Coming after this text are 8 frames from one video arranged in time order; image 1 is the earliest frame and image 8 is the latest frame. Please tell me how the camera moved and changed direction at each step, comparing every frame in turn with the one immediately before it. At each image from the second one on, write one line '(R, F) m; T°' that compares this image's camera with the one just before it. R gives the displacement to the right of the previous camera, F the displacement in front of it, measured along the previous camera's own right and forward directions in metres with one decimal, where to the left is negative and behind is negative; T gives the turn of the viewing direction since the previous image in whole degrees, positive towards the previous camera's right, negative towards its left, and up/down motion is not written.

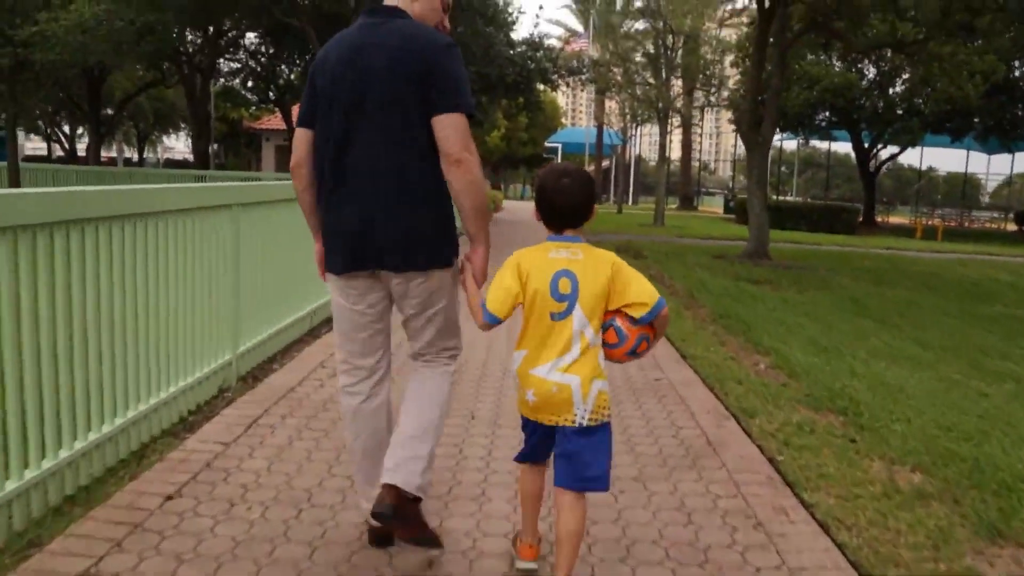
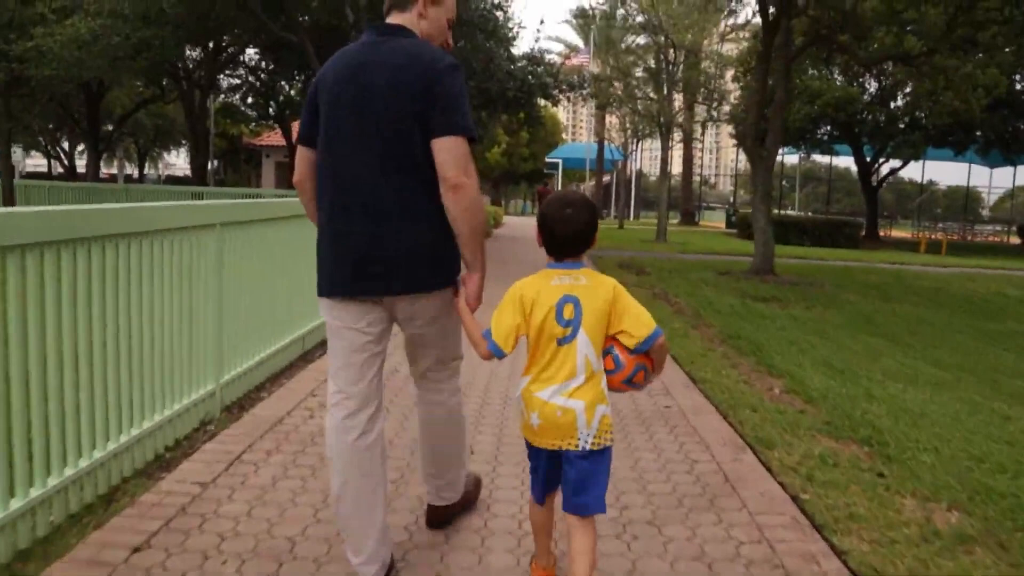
(0.0, +0.3) m; 0°
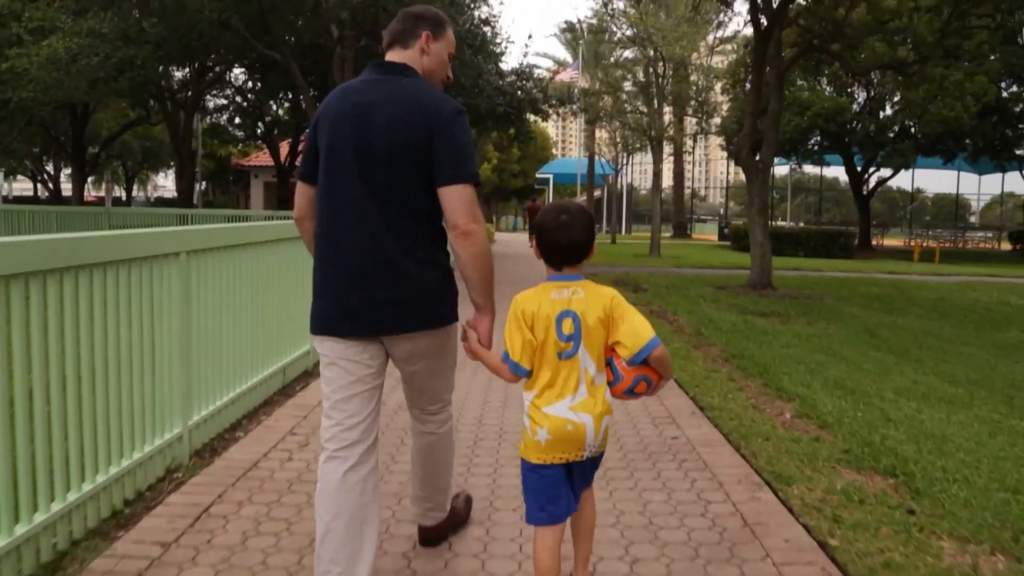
(0.0, +0.4) m; +1°
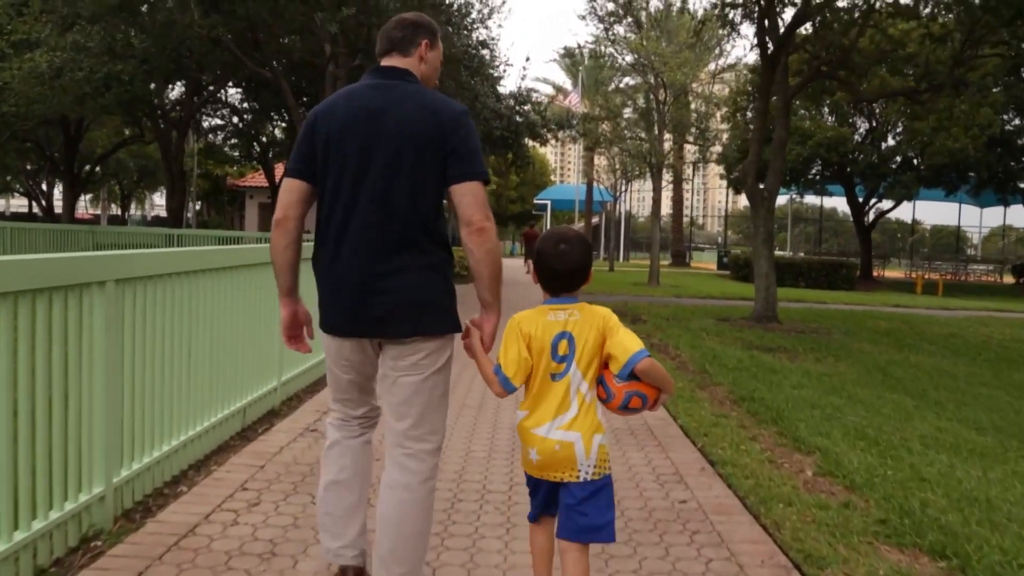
(+0.1, +0.7) m; 0°
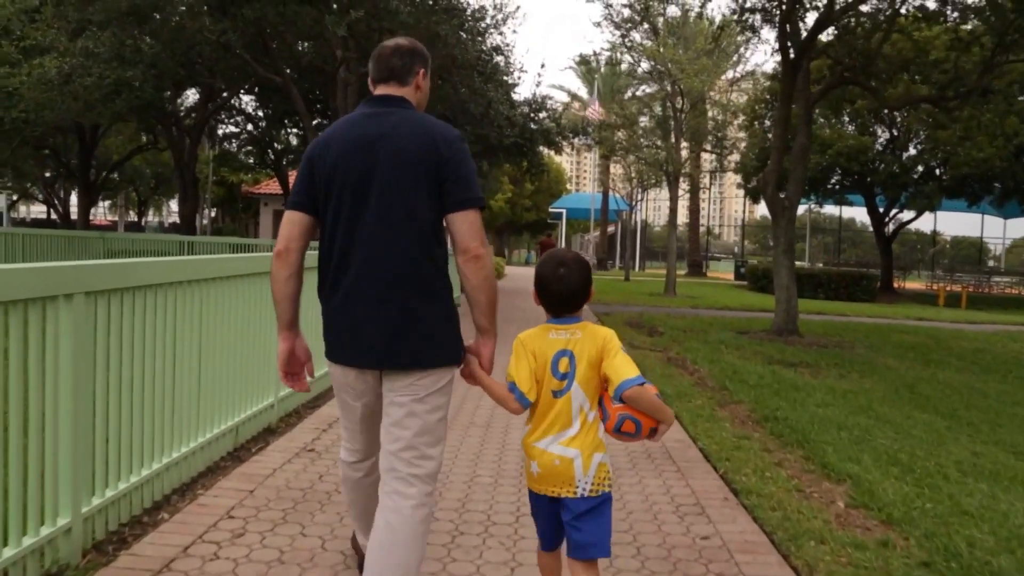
(0.0, +0.3) m; -1°
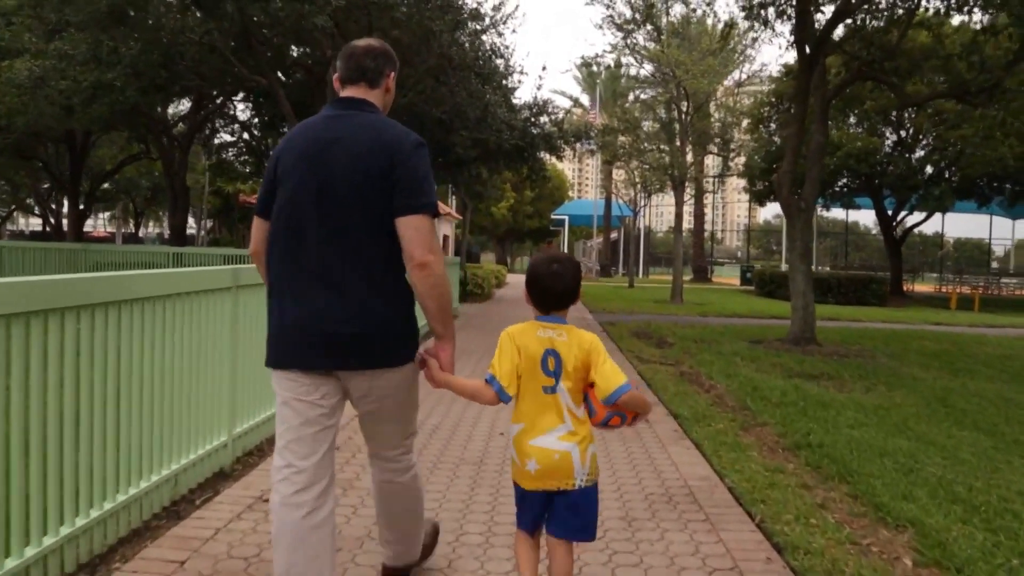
(+0.1, +0.8) m; 0°
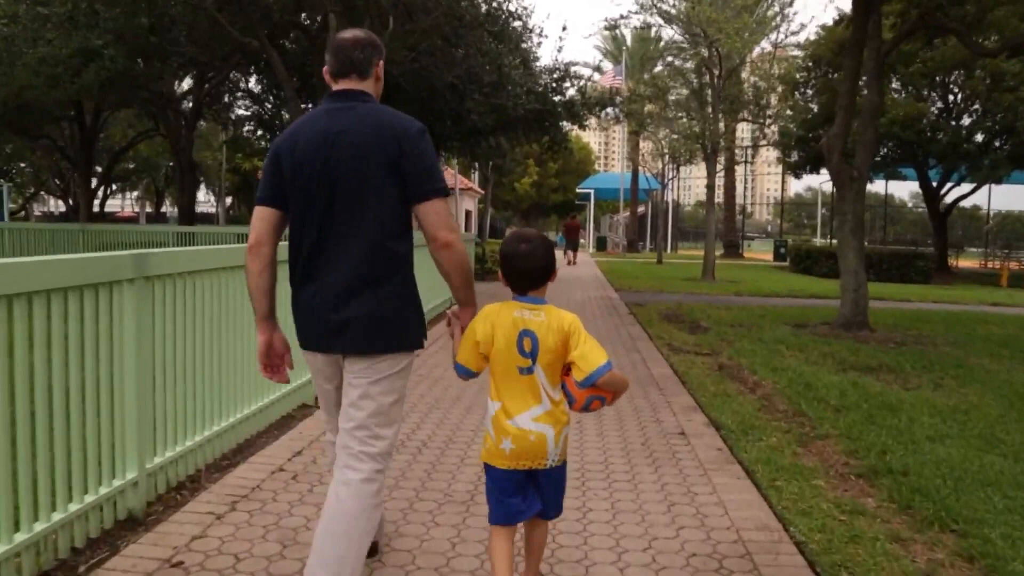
(+0.2, +1.3) m; -2°
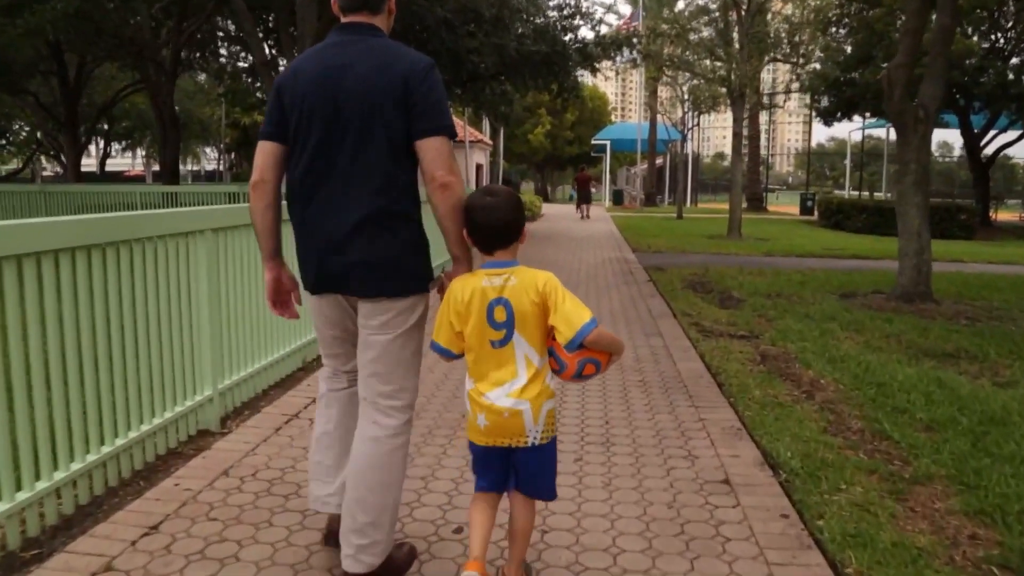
(+0.3, +1.8) m; -1°
